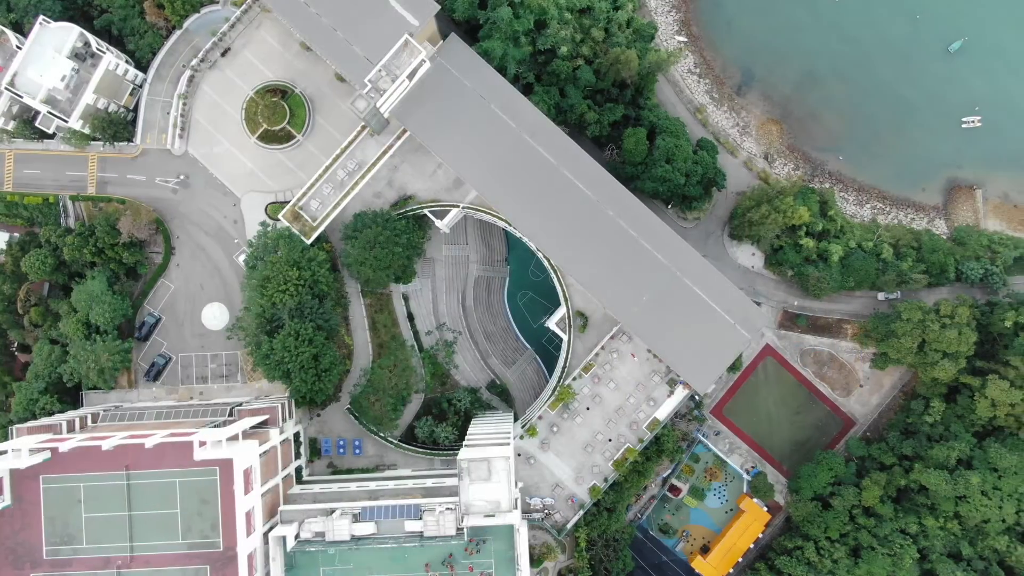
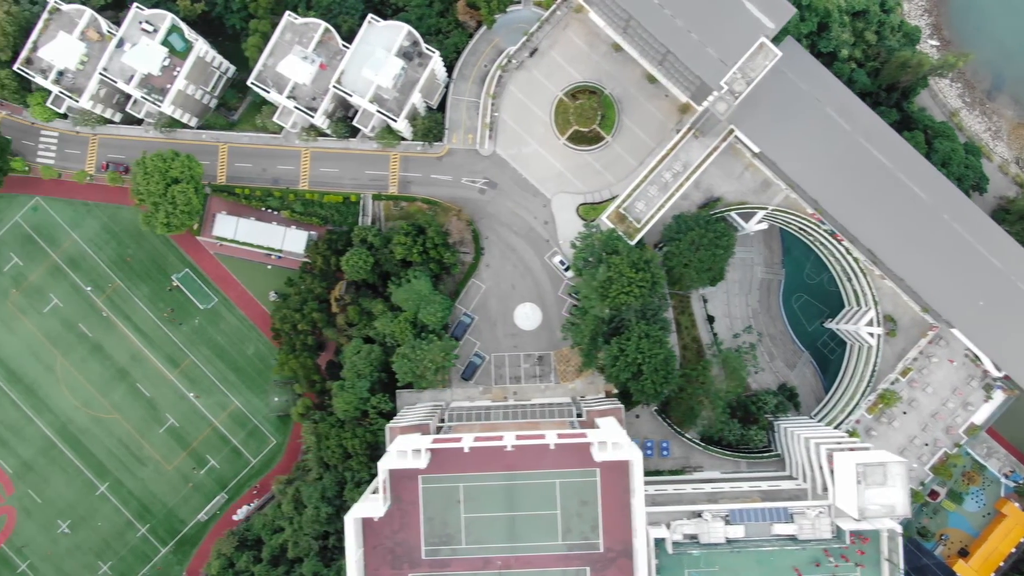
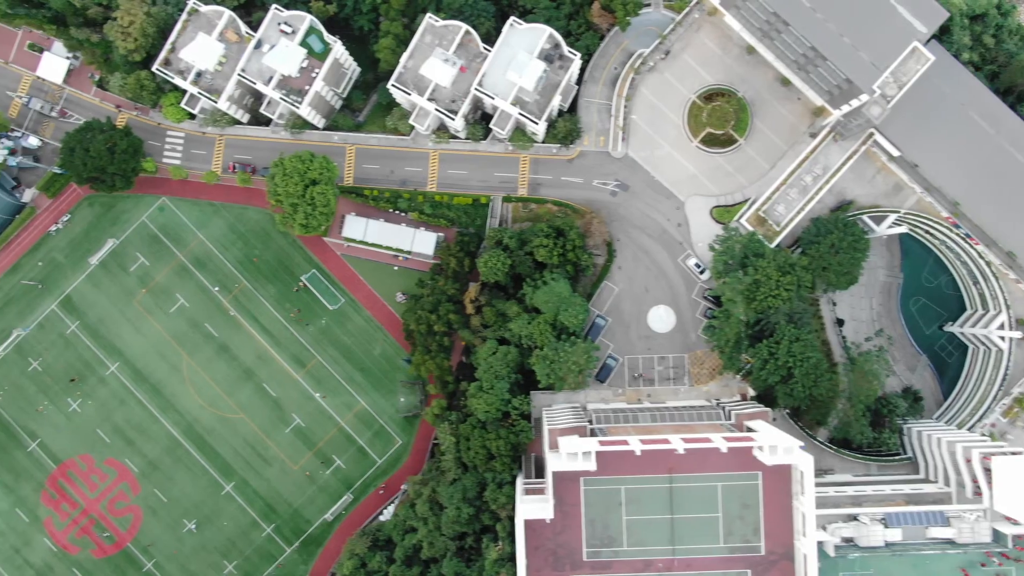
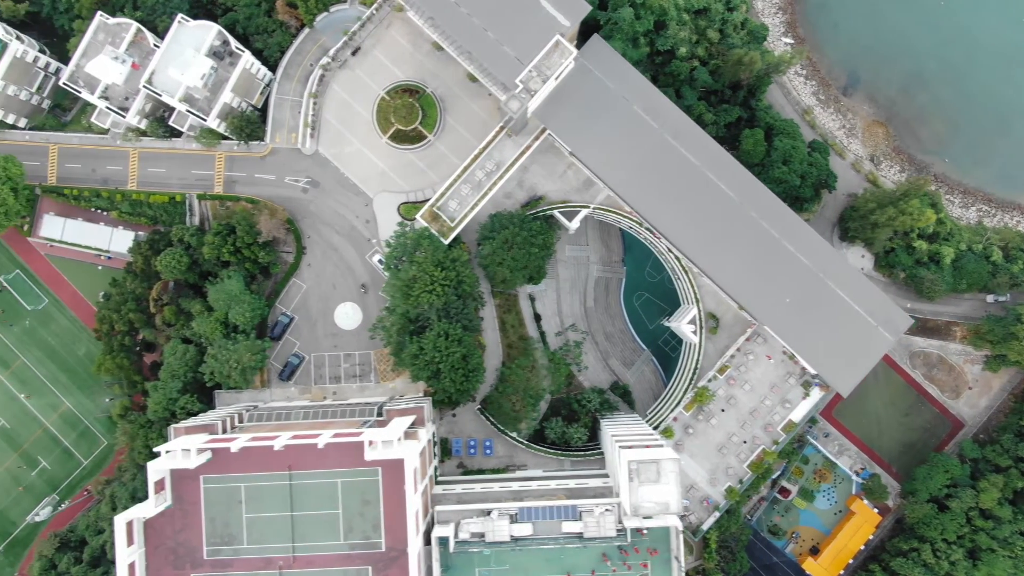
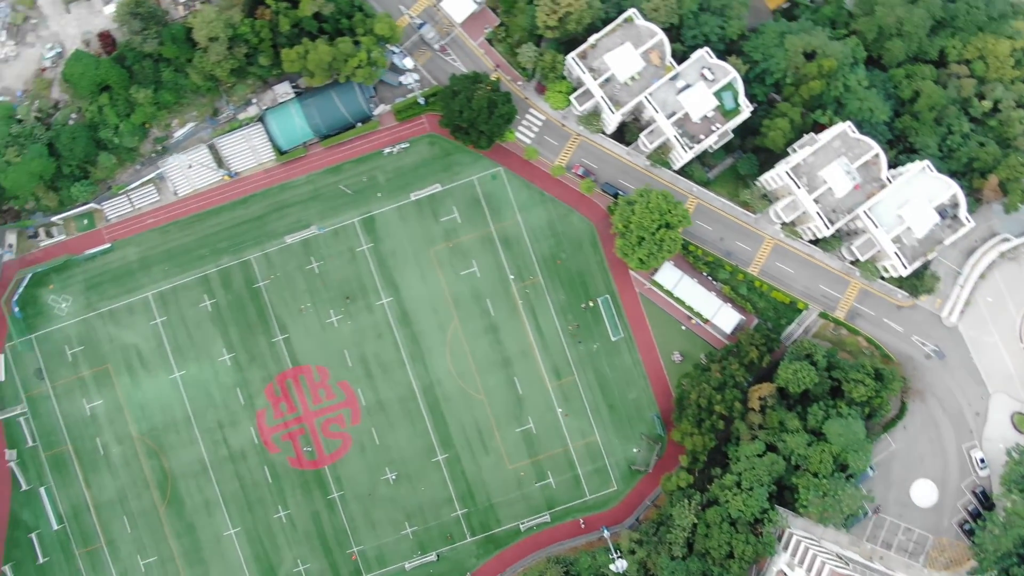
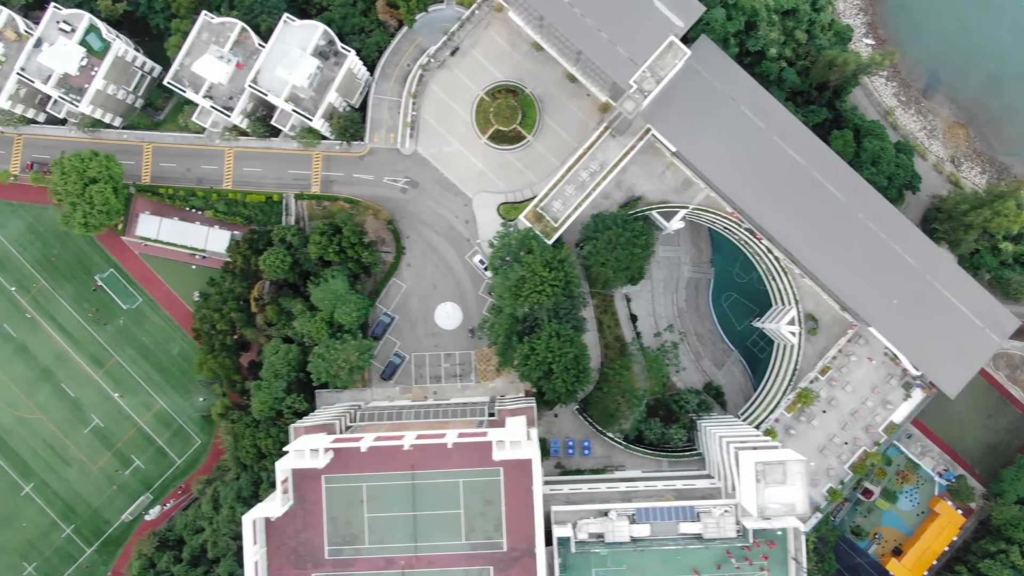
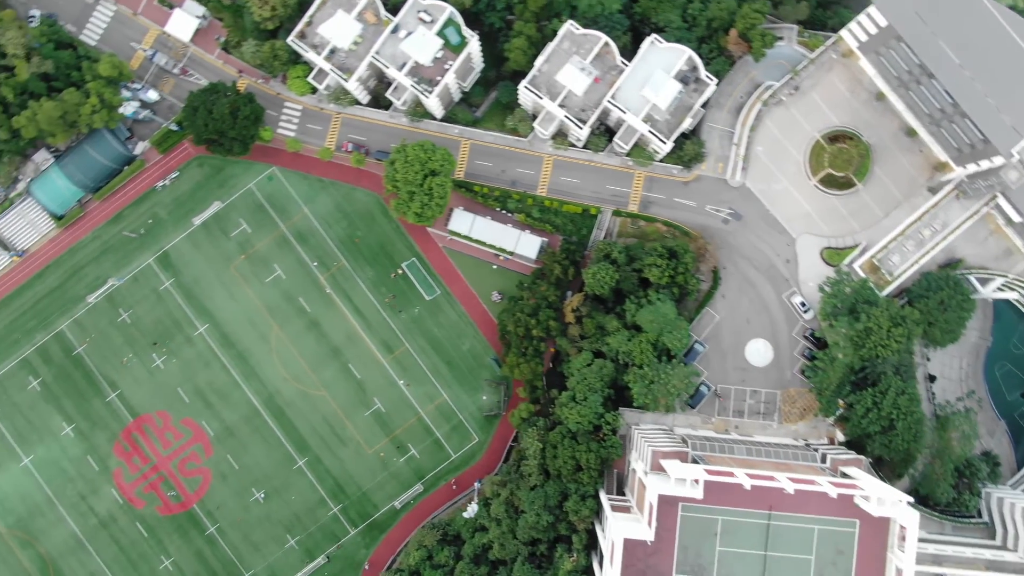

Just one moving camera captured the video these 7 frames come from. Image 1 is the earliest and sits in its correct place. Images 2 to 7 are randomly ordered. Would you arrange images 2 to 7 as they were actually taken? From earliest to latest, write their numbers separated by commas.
4, 6, 2, 3, 7, 5
